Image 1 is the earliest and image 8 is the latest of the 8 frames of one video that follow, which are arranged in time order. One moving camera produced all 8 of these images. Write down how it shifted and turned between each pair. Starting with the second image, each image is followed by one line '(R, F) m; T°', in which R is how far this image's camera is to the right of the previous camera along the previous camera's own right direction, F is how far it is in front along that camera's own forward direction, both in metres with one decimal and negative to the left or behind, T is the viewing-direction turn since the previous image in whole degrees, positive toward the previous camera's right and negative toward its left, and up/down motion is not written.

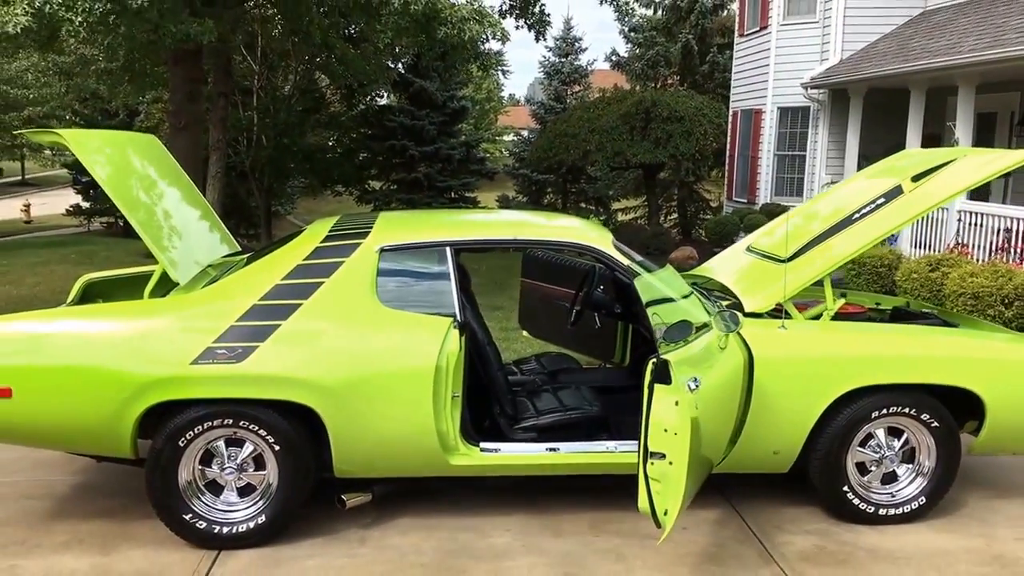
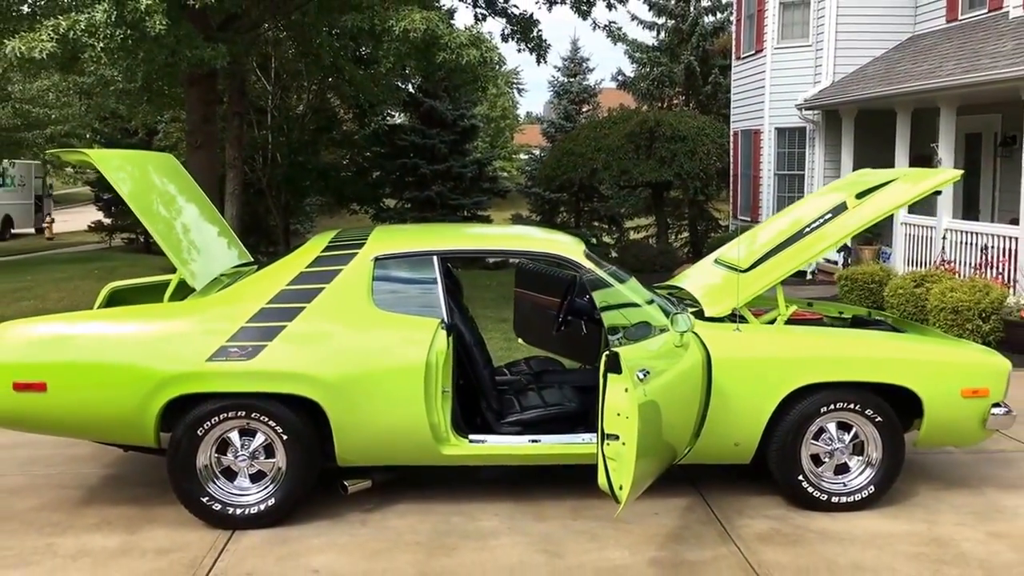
(+0.1, -0.5) m; -1°
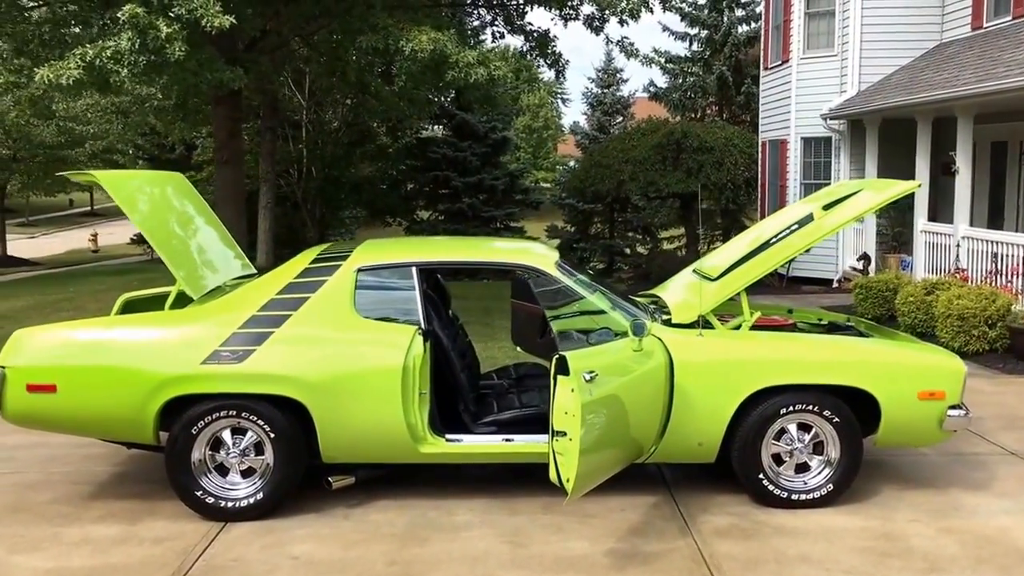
(+0.4, -0.3) m; -2°
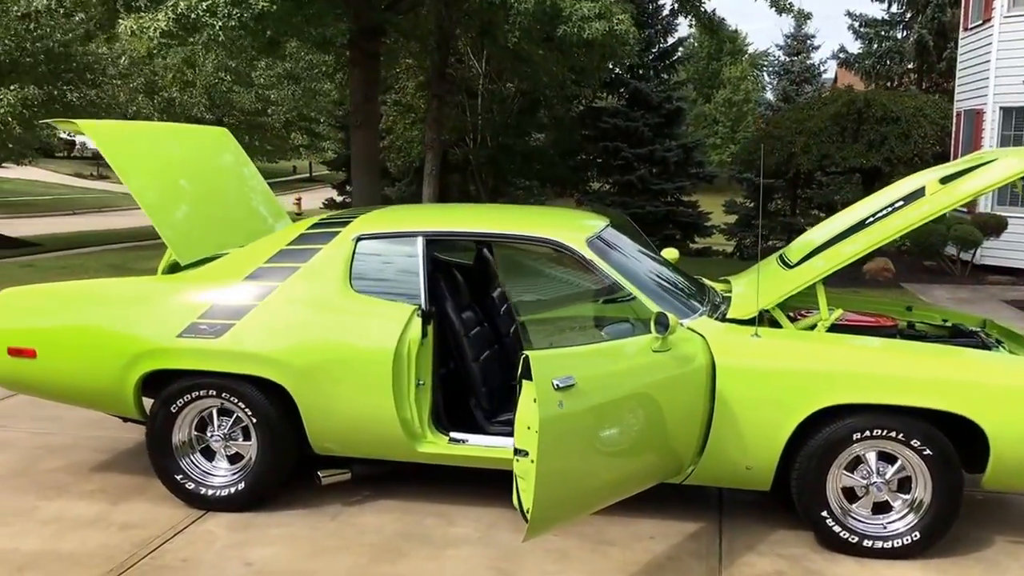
(+0.7, +0.8) m; -11°
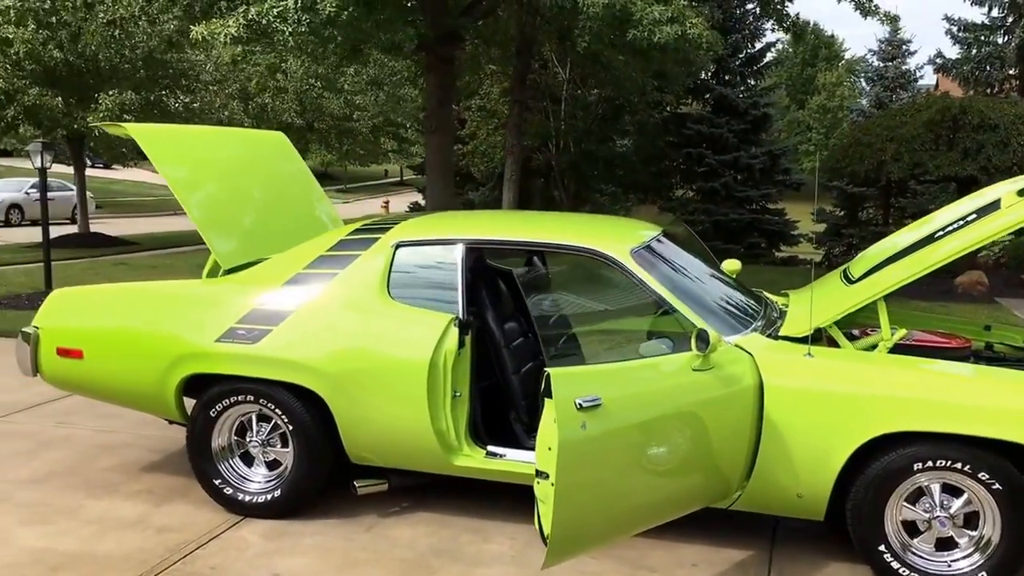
(+0.2, +0.1) m; -5°
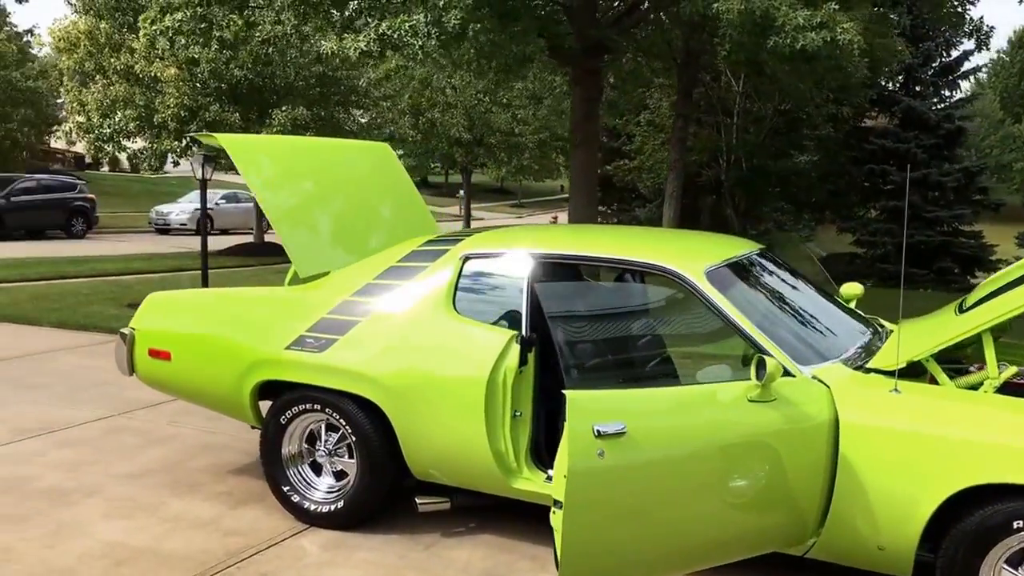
(+0.4, +0.2) m; -10°
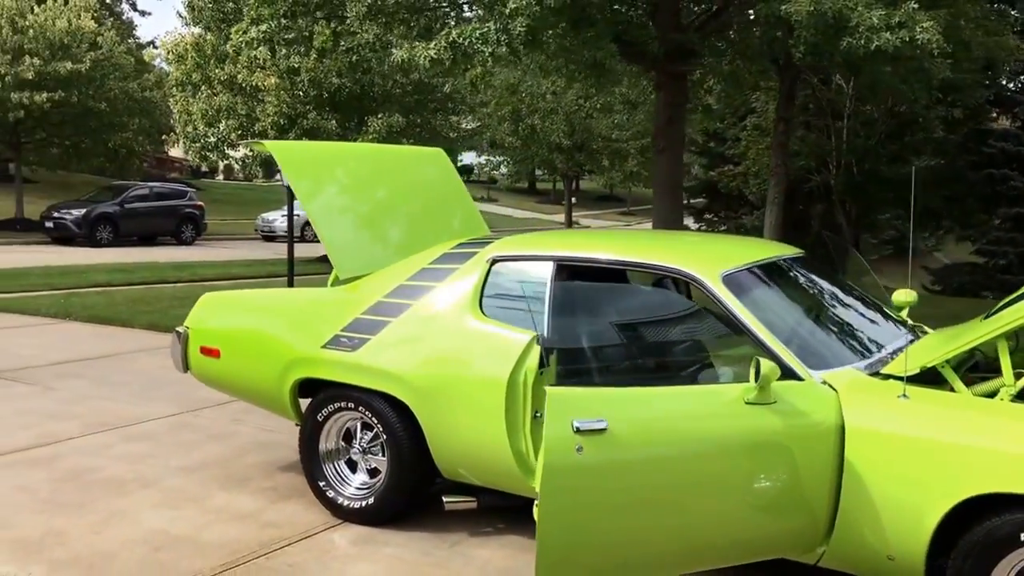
(+0.4, 0.0) m; -6°
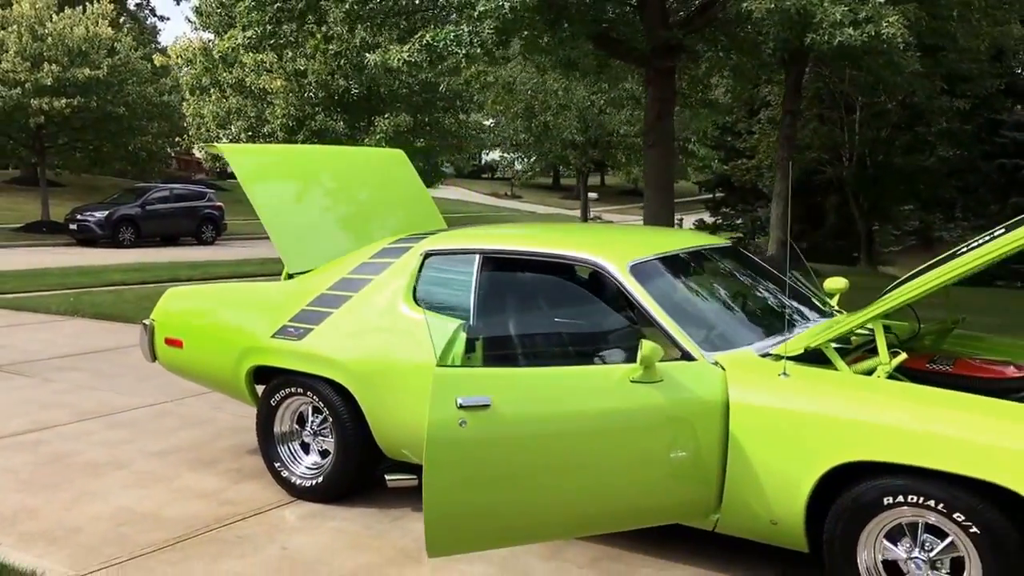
(+0.5, -0.3) m; -2°
